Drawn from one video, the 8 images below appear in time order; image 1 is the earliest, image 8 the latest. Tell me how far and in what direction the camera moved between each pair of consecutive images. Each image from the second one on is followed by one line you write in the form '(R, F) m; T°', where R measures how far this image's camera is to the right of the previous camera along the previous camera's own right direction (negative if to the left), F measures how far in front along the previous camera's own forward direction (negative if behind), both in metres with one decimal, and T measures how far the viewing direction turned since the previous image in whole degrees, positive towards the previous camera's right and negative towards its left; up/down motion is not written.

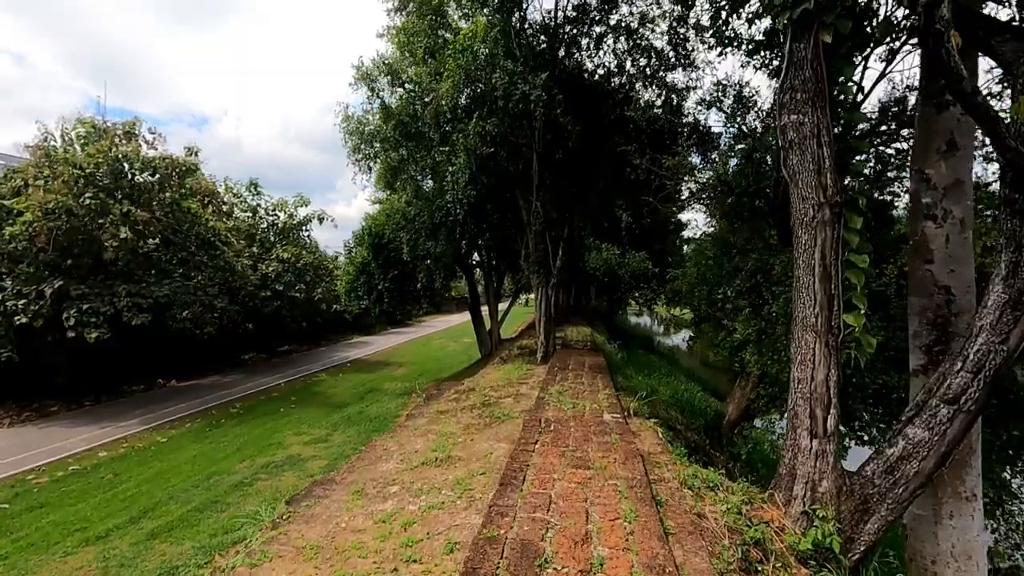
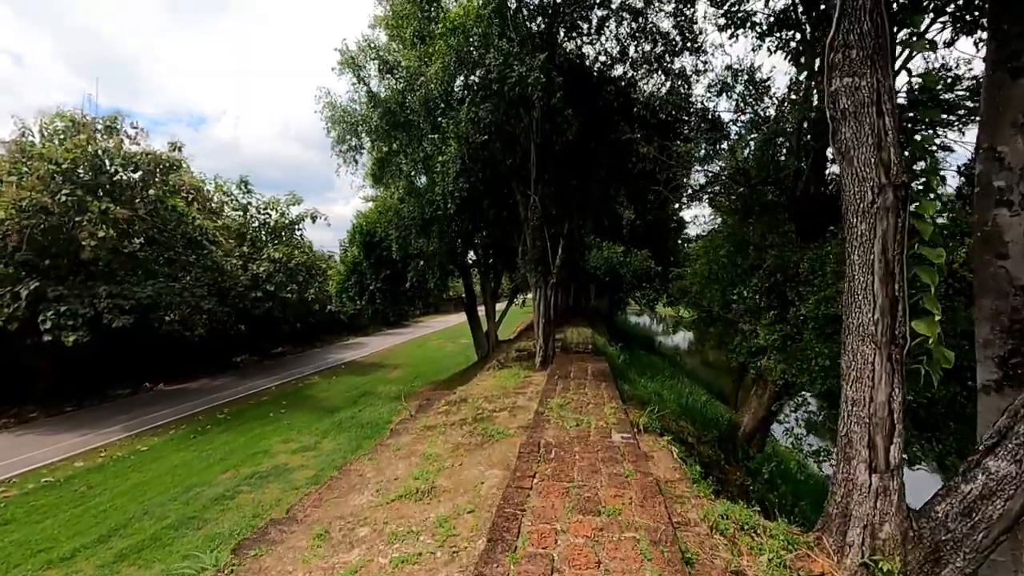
(0.0, +0.5) m; 0°
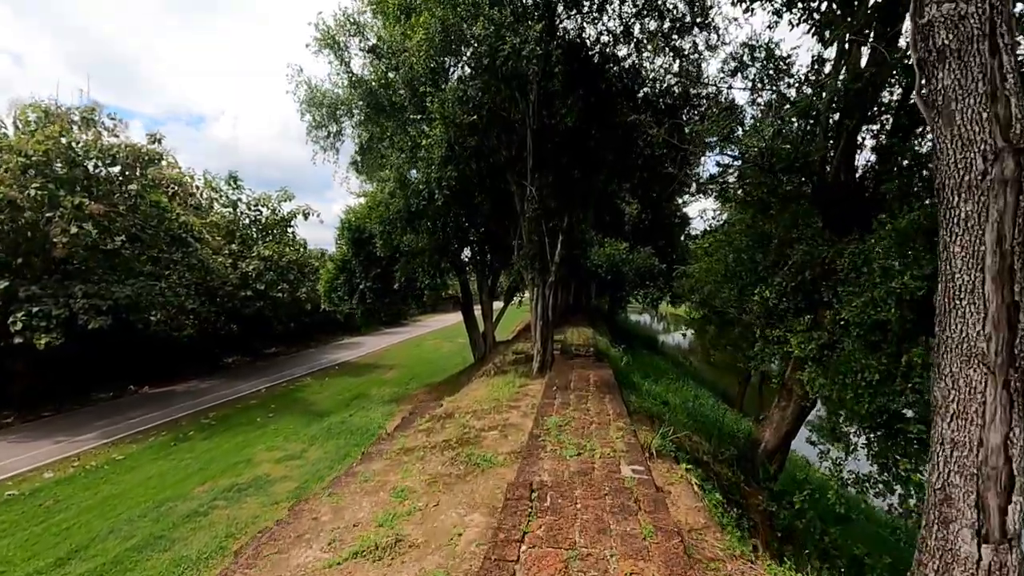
(+0.1, +0.5) m; 0°
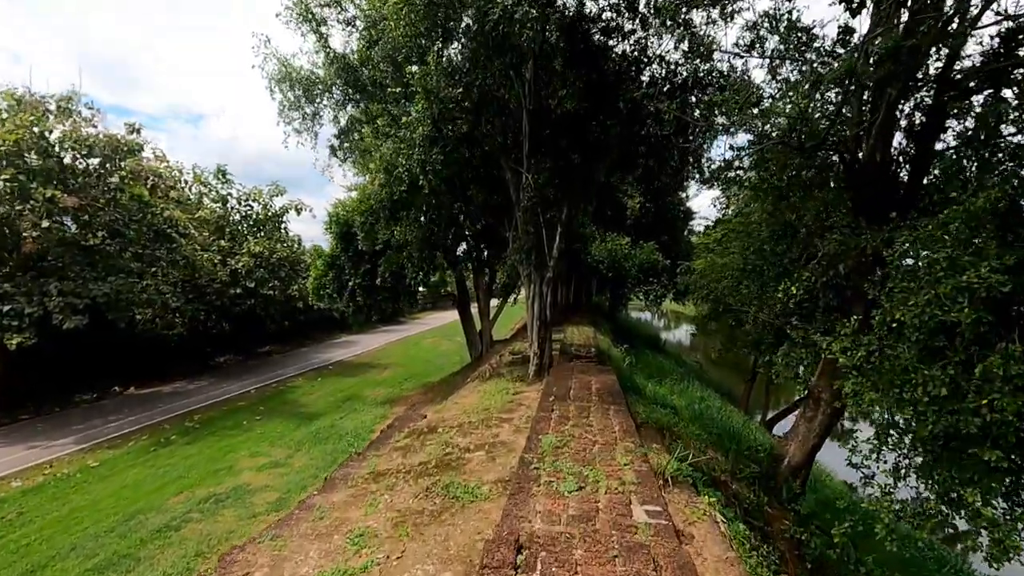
(+0.1, +0.5) m; 0°
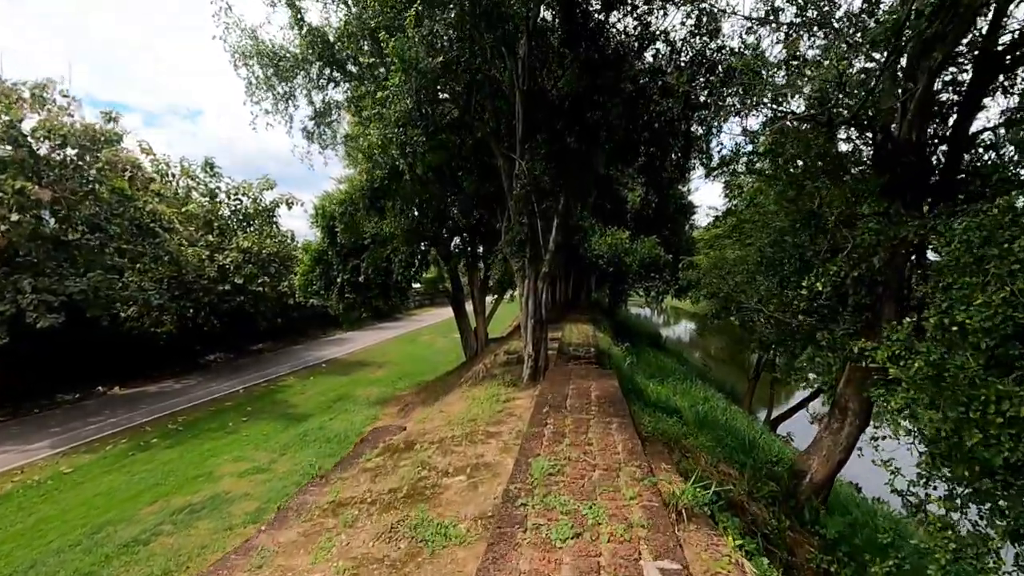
(+0.1, +0.4) m; 0°
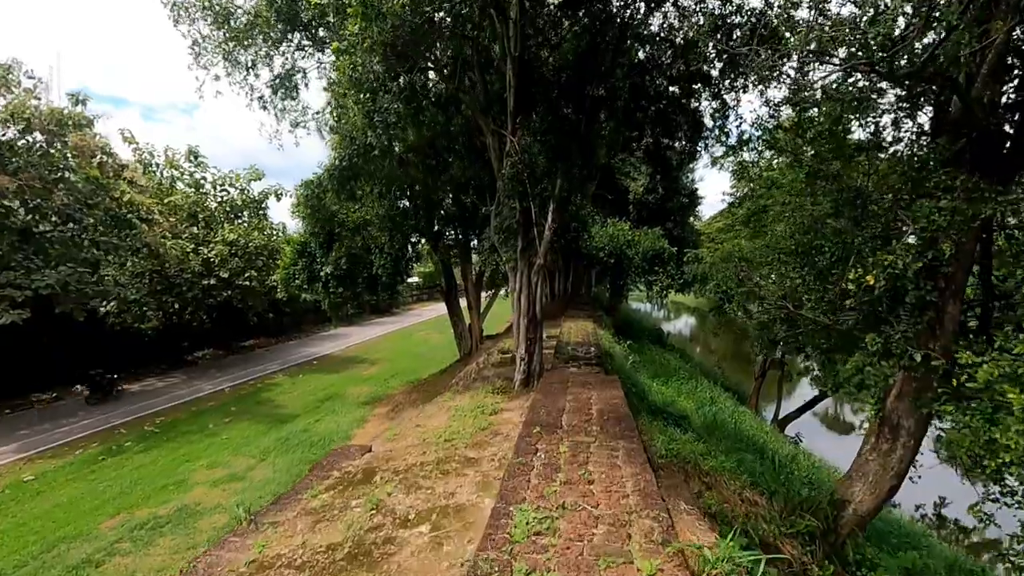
(+0.1, +0.6) m; 0°
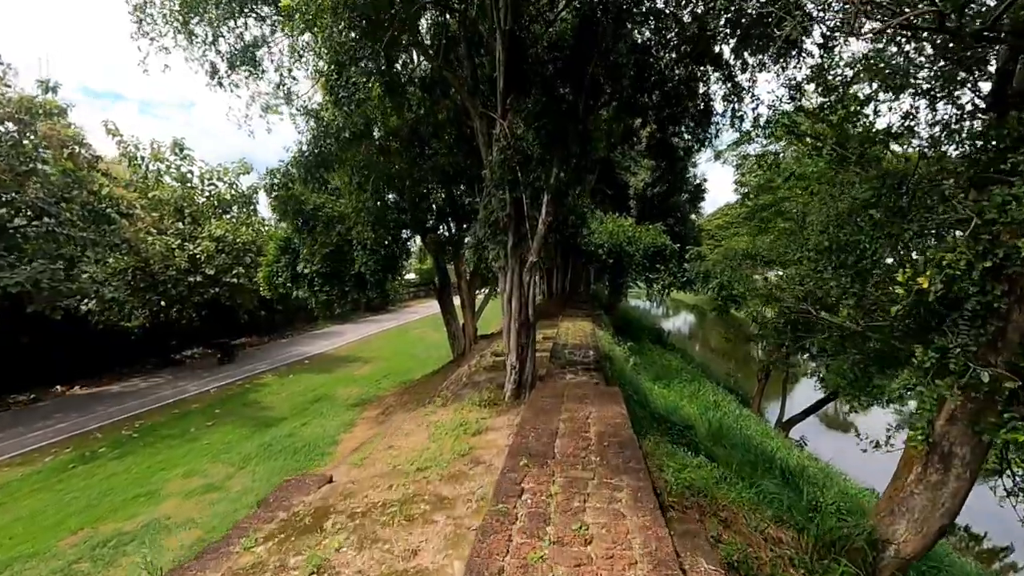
(+0.1, +0.5) m; 0°
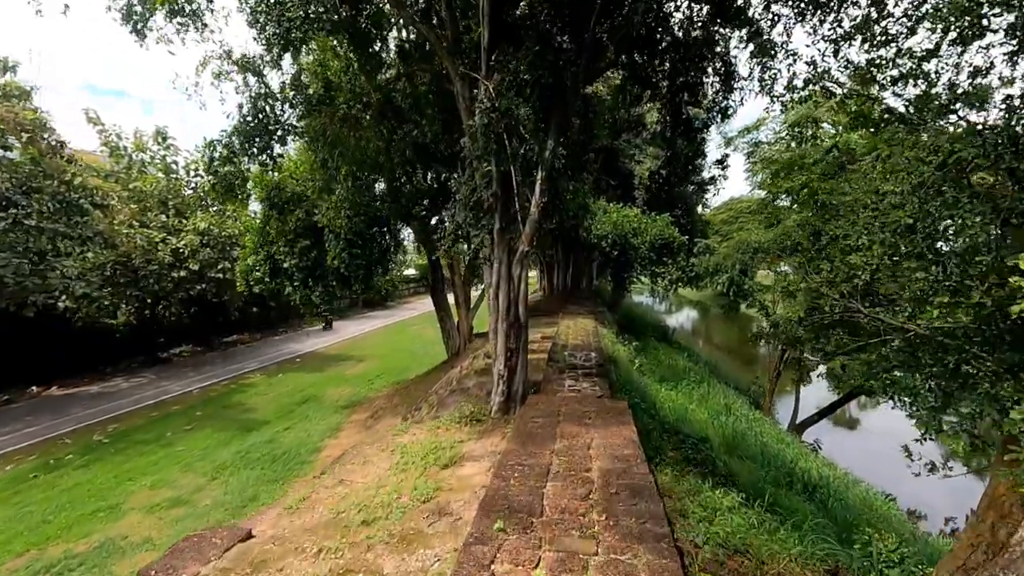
(+0.1, +0.7) m; 0°
